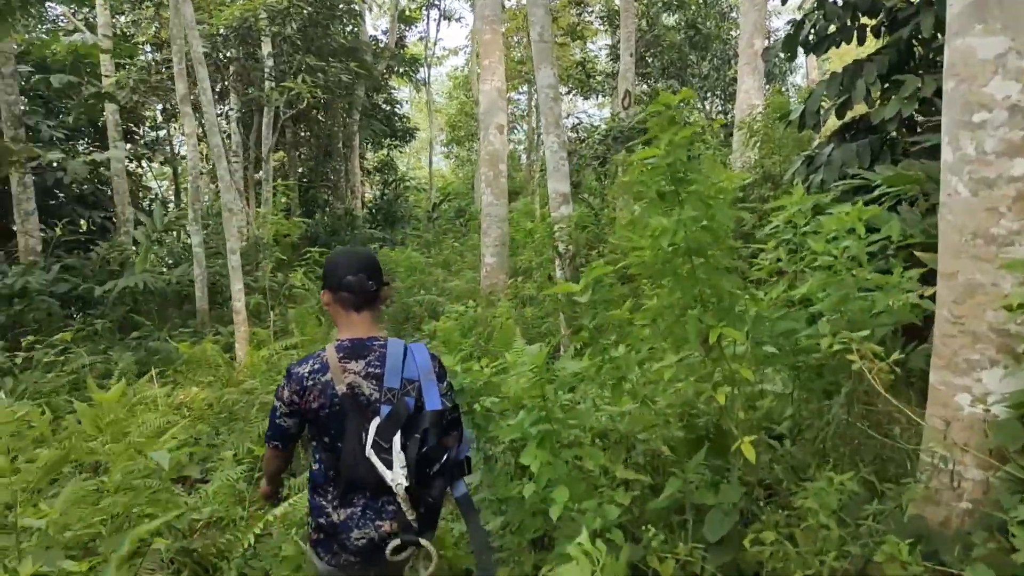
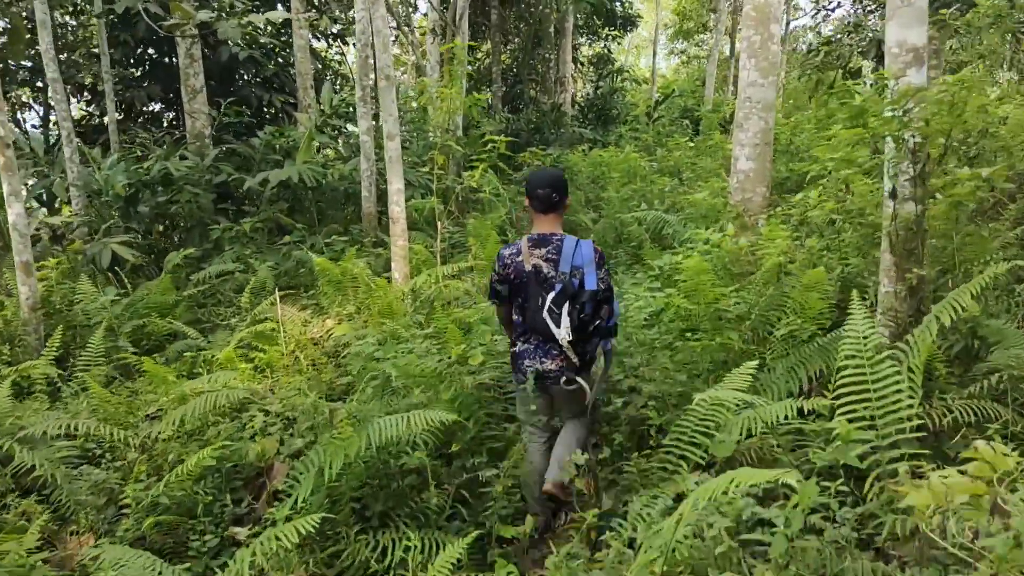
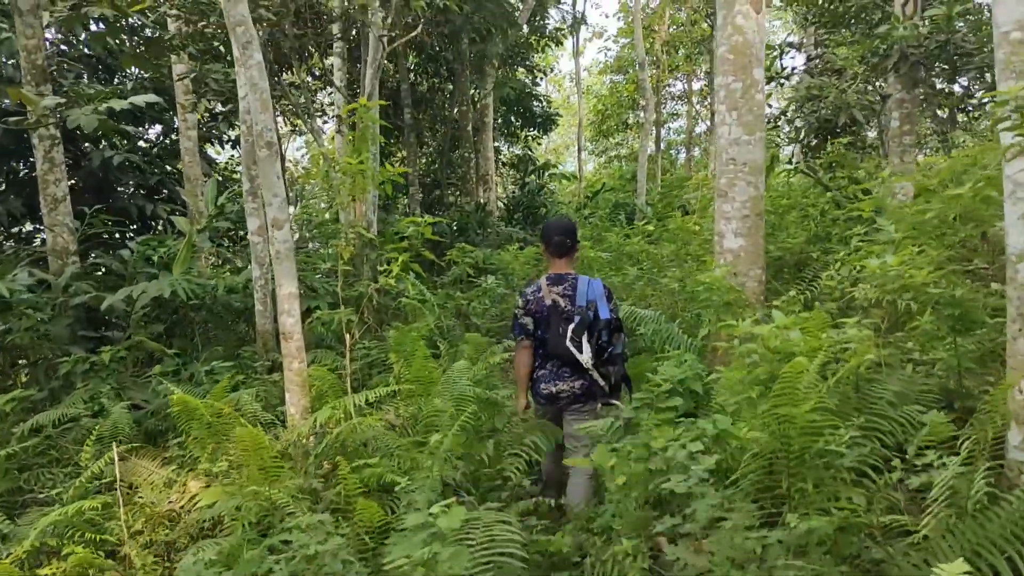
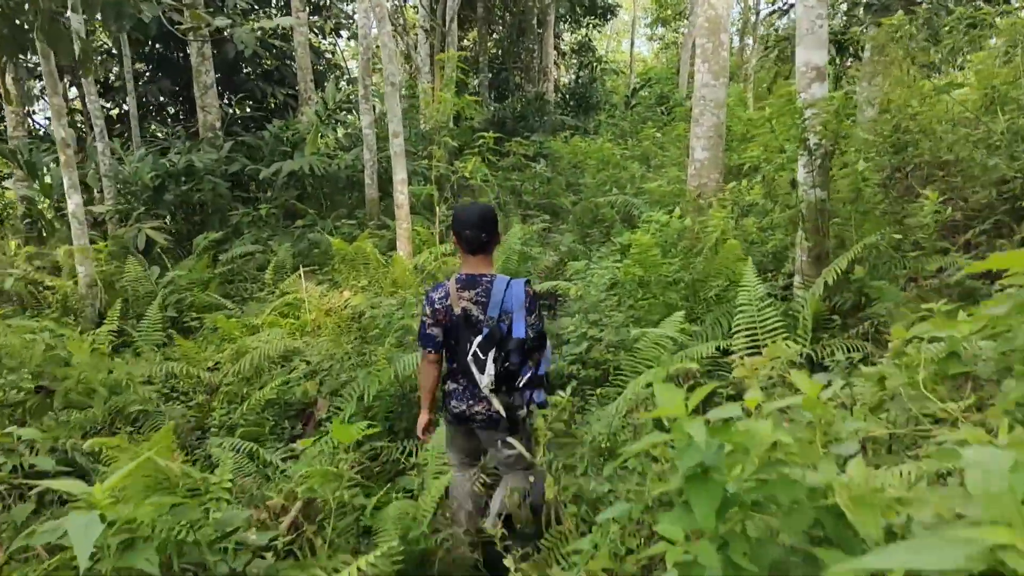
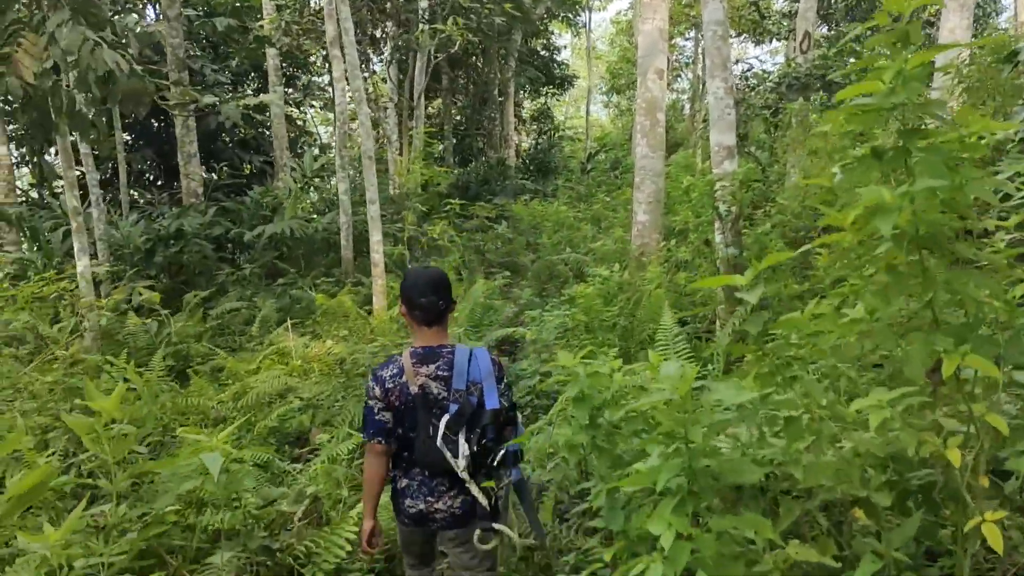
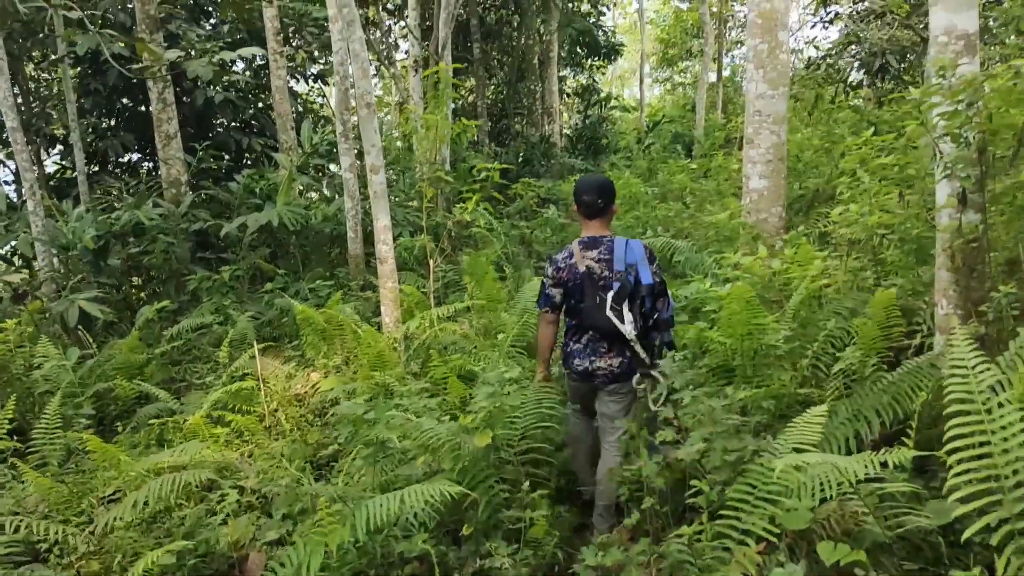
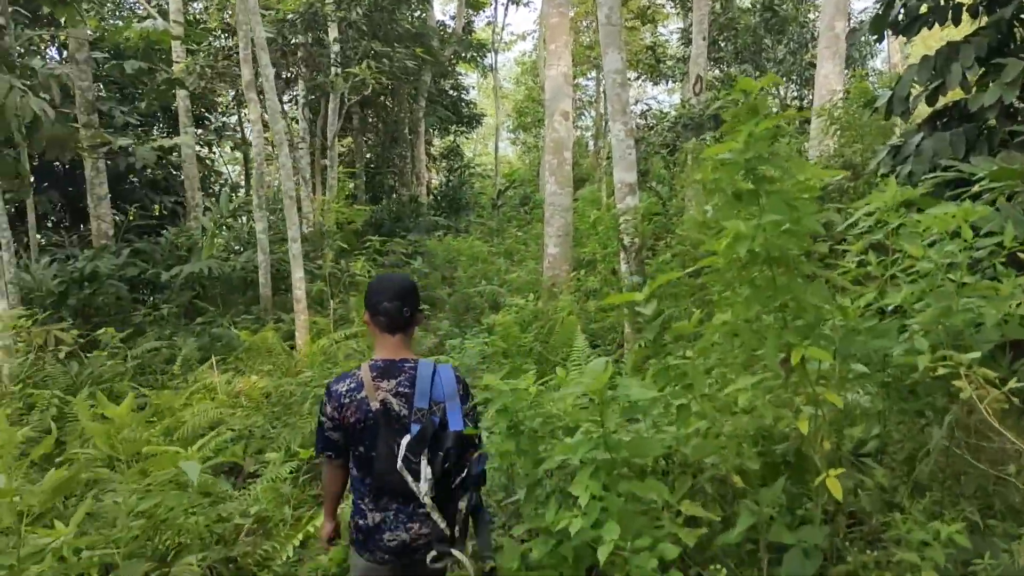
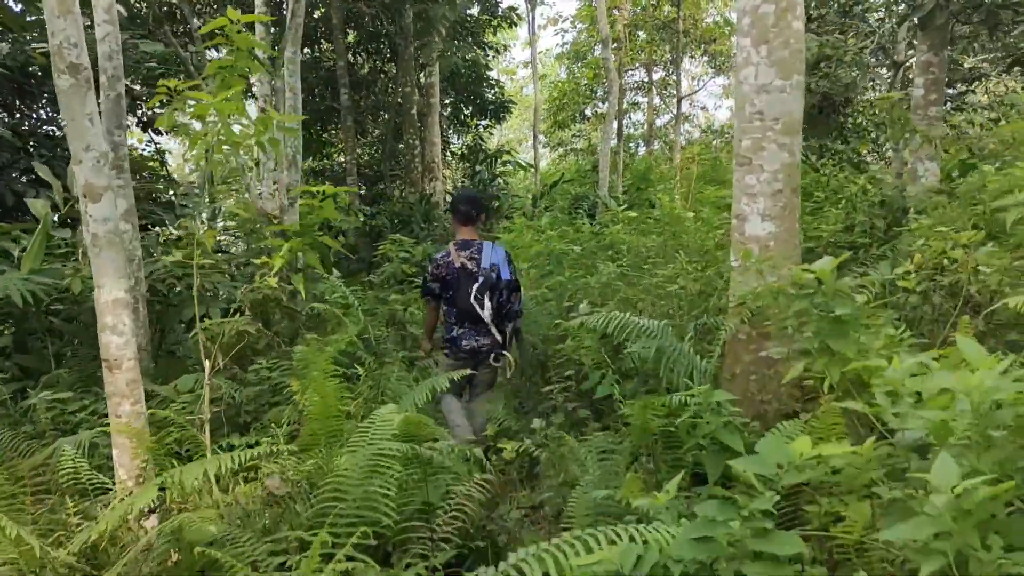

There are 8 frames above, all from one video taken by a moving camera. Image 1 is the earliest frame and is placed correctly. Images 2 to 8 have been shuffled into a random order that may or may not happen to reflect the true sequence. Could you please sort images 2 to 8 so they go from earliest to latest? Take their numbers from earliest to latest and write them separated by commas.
7, 5, 4, 2, 6, 3, 8
